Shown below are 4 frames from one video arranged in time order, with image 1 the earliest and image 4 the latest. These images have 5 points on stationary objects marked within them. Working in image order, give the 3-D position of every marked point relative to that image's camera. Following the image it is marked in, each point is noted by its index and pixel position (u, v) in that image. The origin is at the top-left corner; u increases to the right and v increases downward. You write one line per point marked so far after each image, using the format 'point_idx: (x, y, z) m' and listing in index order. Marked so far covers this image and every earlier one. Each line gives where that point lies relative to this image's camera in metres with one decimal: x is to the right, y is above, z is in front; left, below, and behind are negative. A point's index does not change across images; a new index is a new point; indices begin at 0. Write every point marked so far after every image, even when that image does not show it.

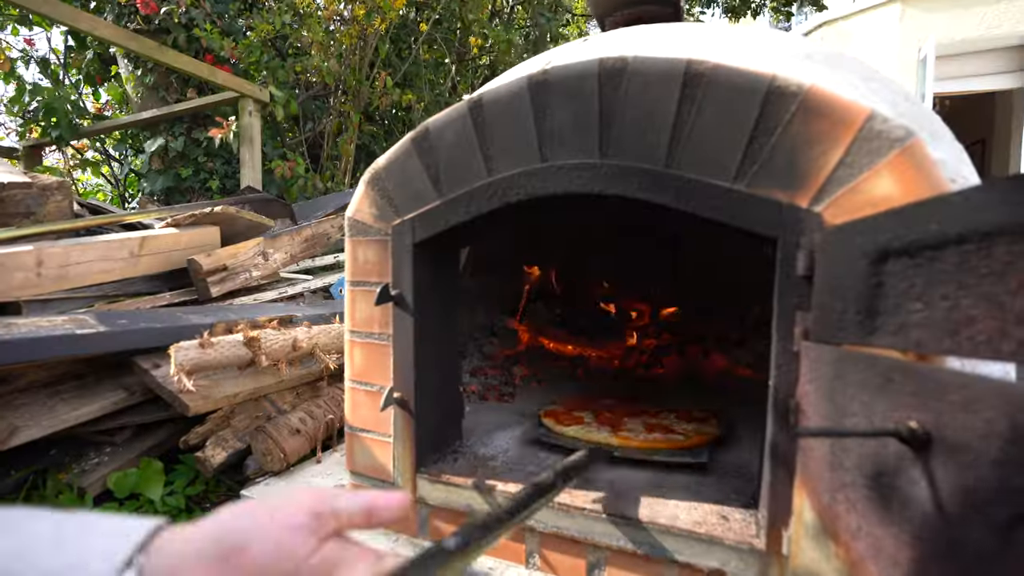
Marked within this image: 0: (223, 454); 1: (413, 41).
0: (-0.7, -0.4, +1.3) m
1: (-0.7, +1.8, +3.9) m
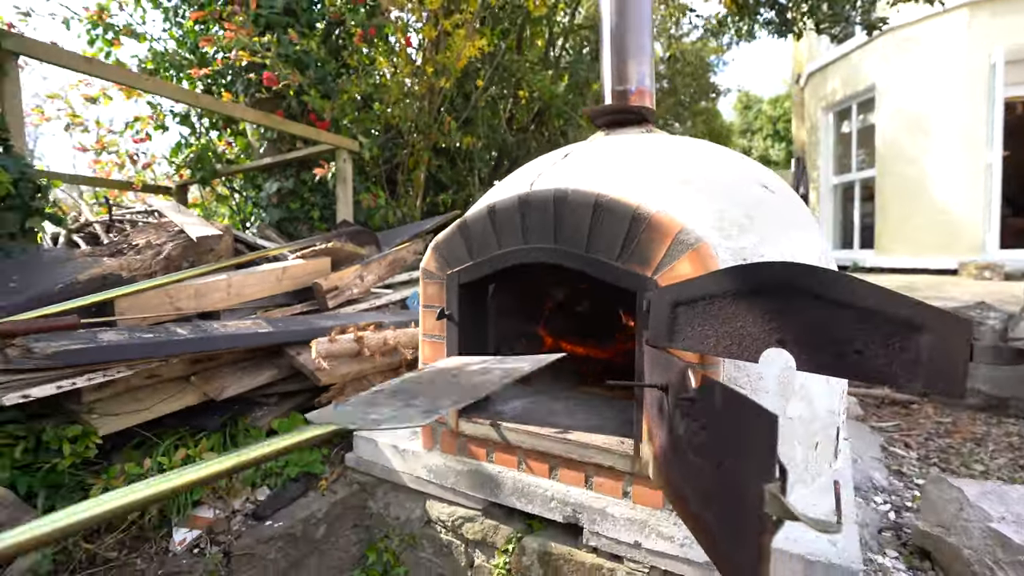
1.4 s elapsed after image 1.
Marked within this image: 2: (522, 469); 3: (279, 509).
0: (-0.7, -0.5, +2.1) m
1: (-0.3, +1.8, +4.6) m
2: (0.0, -0.5, +1.6) m
3: (-0.8, -0.8, +1.9) m
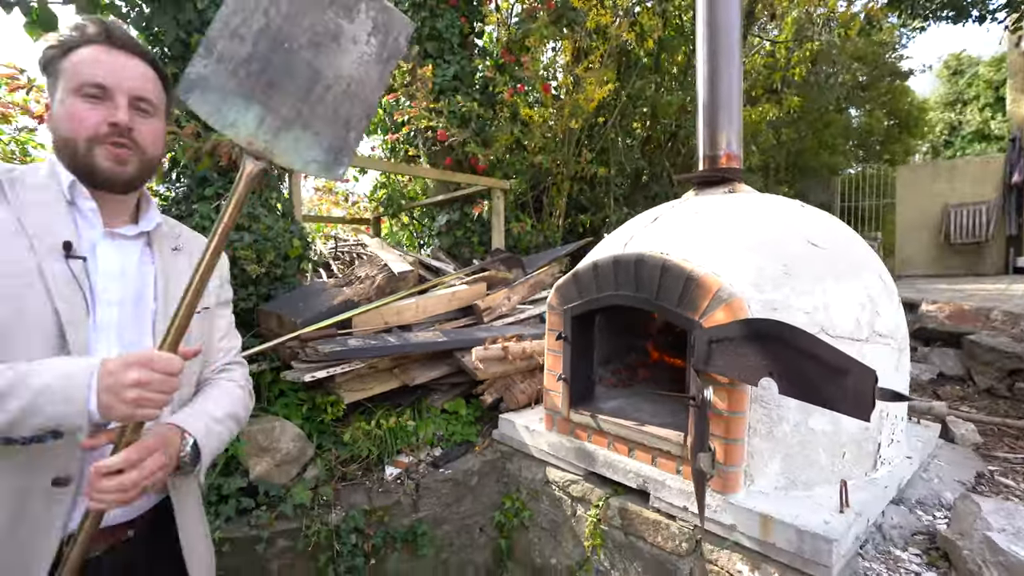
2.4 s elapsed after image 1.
0: (-0.1, -0.6, +2.9) m
1: (+0.9, +1.7, +5.2) m
2: (+0.4, -0.7, +2.2) m
3: (-0.3, -0.9, +2.7) m
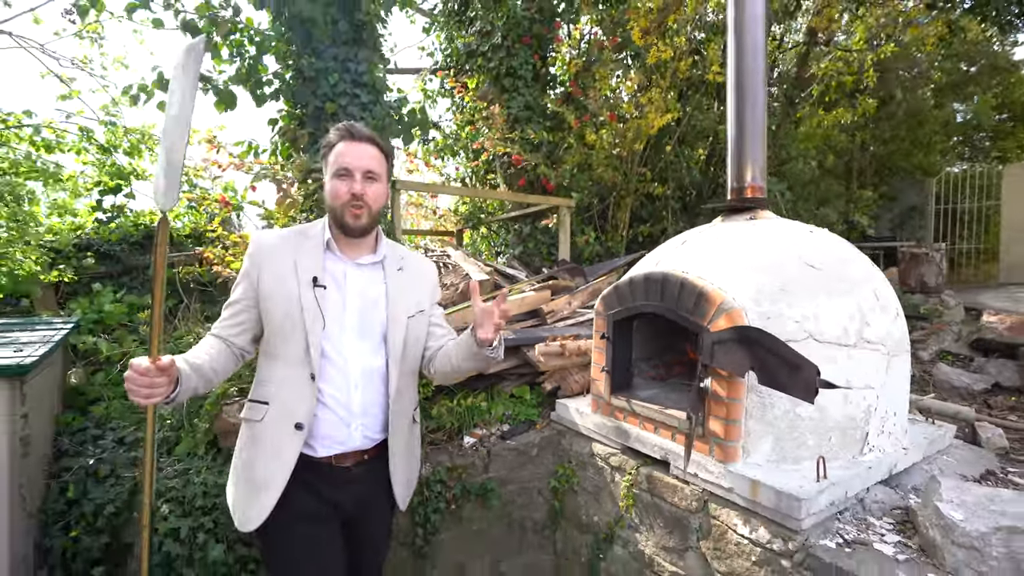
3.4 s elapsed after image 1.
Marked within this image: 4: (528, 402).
0: (+0.2, -0.6, +3.5) m
1: (+1.7, +1.6, +5.6) m
2: (+0.7, -0.7, +2.8) m
3: (0.0, -0.9, +3.3) m
4: (+0.1, -0.8, +3.5) m
